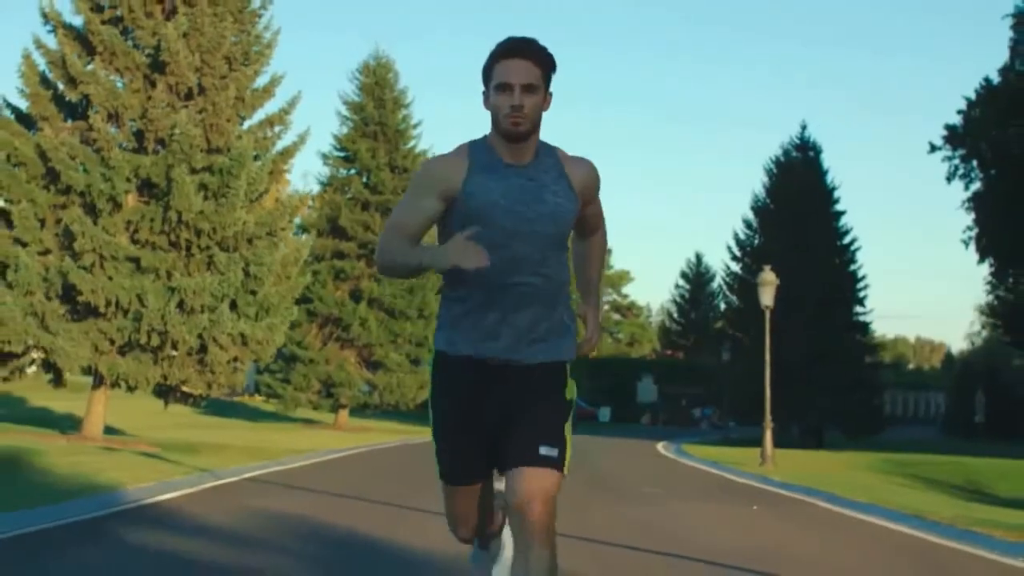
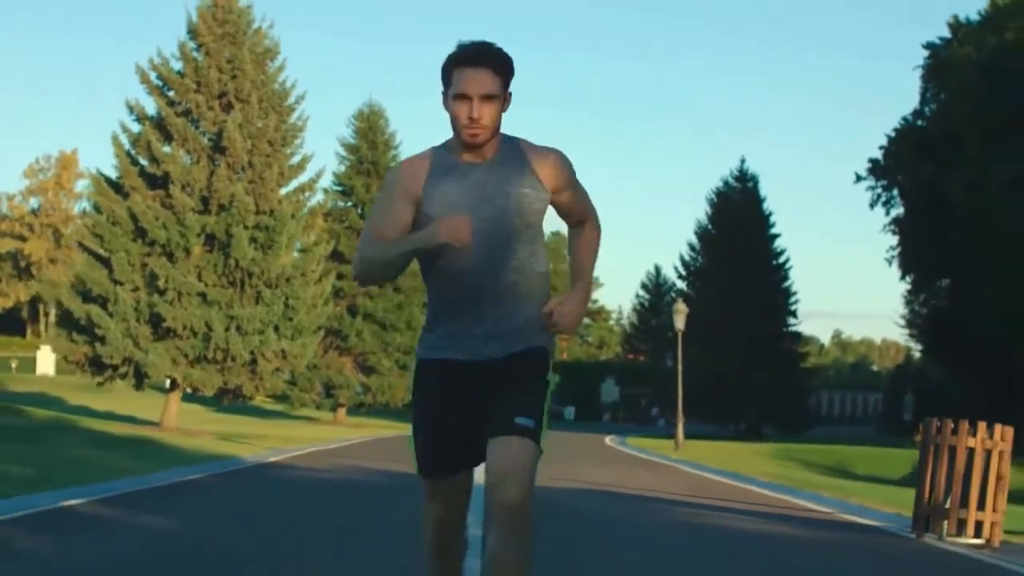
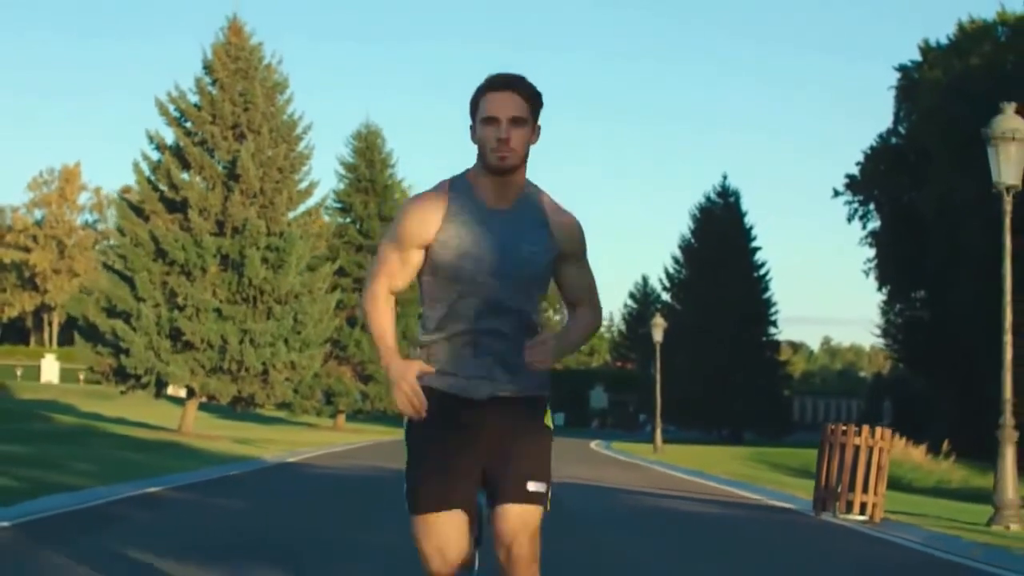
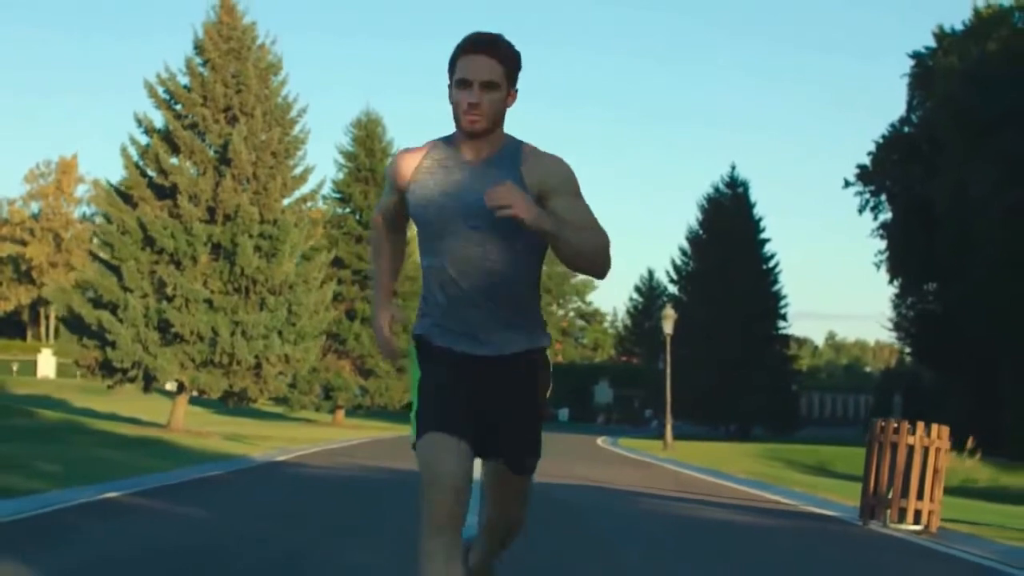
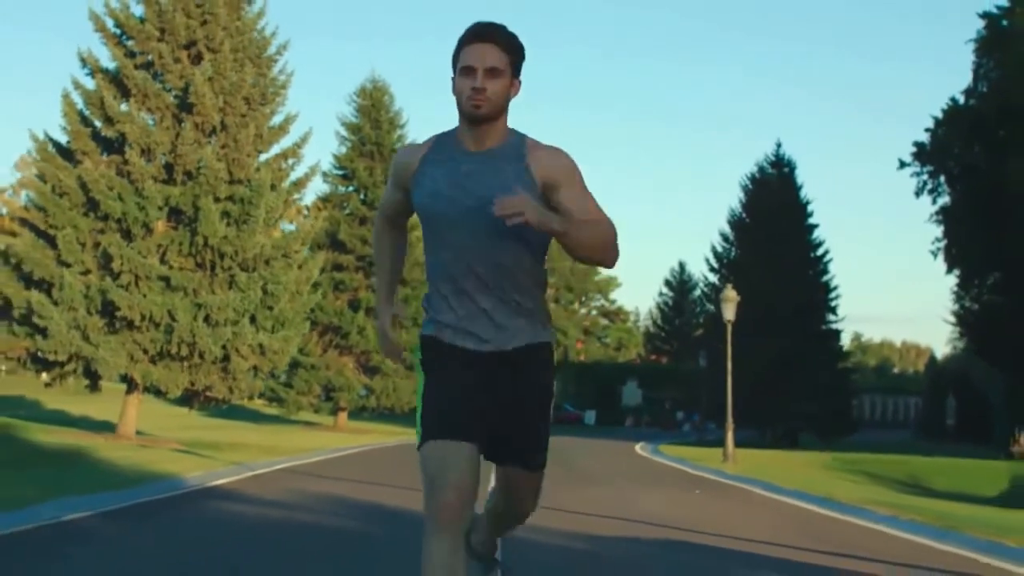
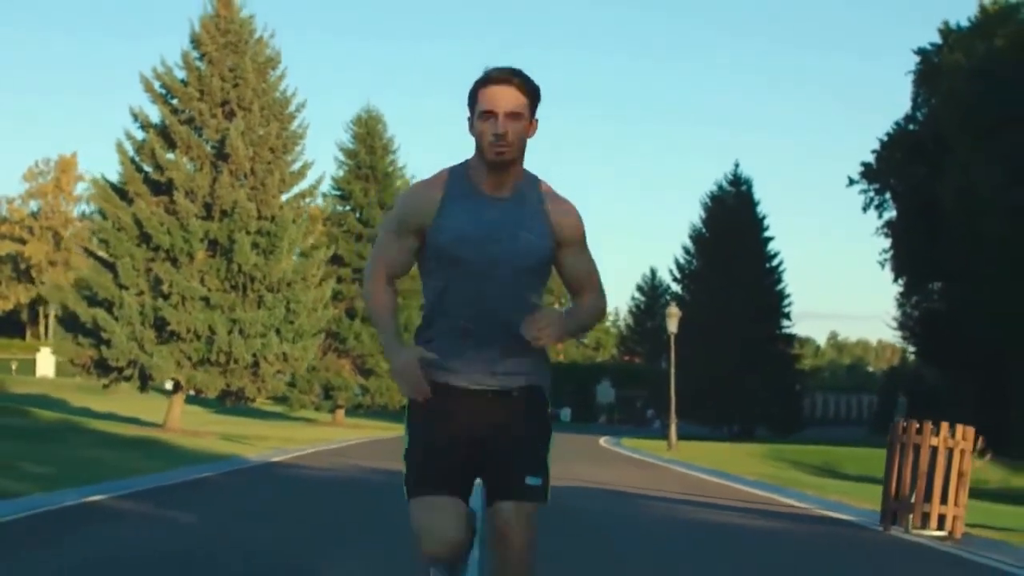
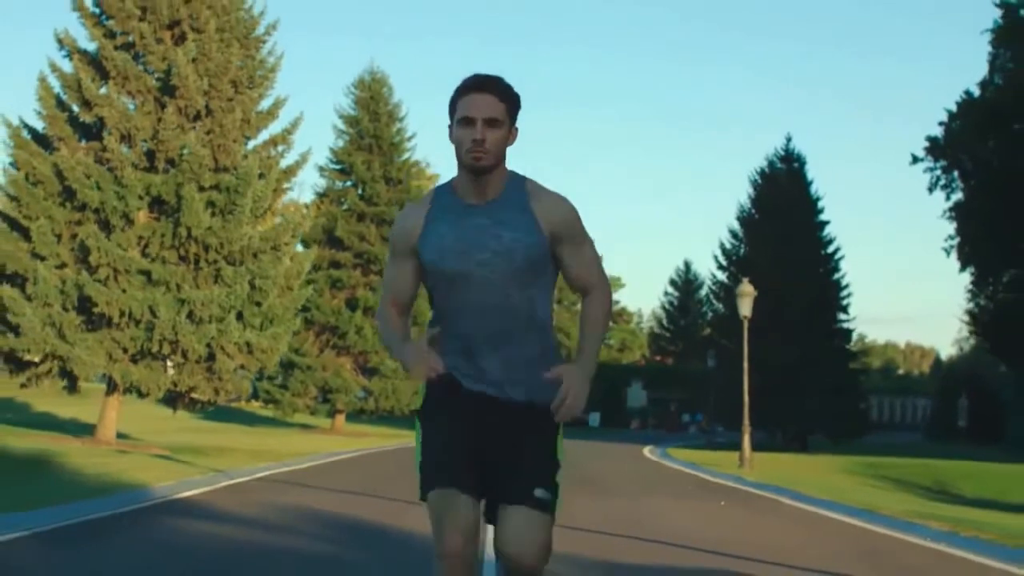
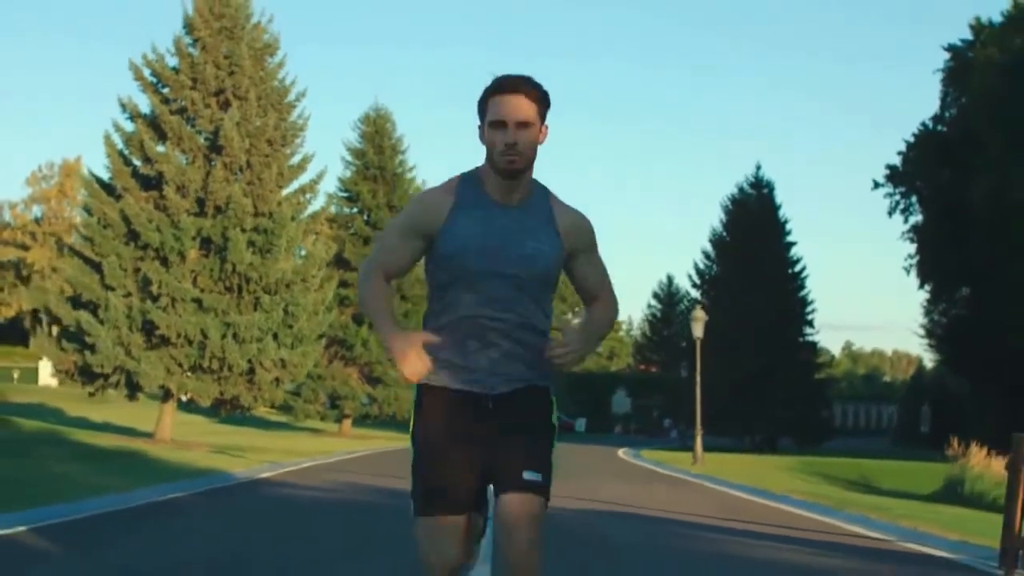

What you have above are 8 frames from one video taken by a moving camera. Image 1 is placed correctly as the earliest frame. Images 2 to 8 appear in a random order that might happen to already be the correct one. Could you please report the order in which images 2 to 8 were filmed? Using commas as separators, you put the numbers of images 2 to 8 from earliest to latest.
7, 5, 8, 2, 6, 4, 3
